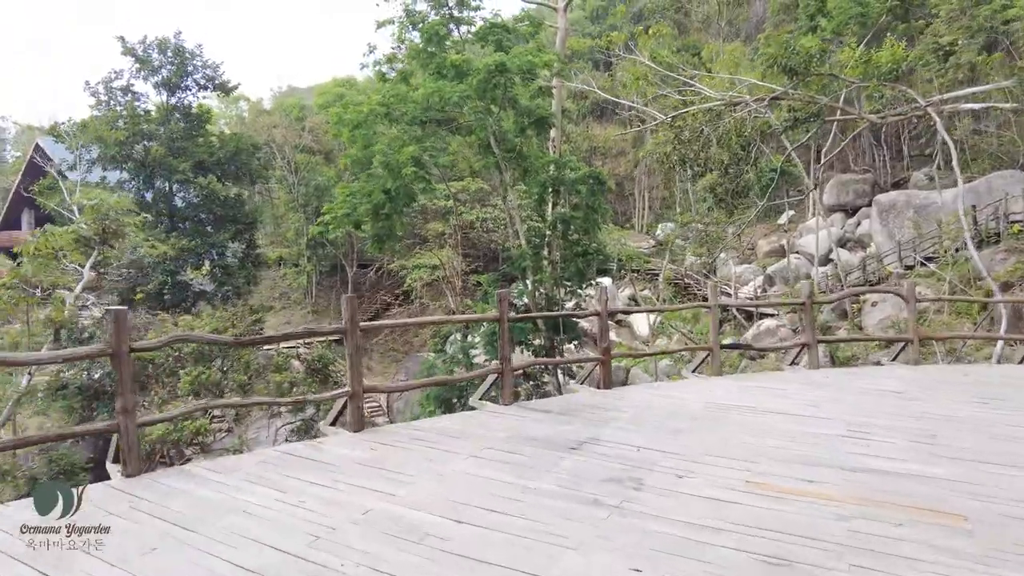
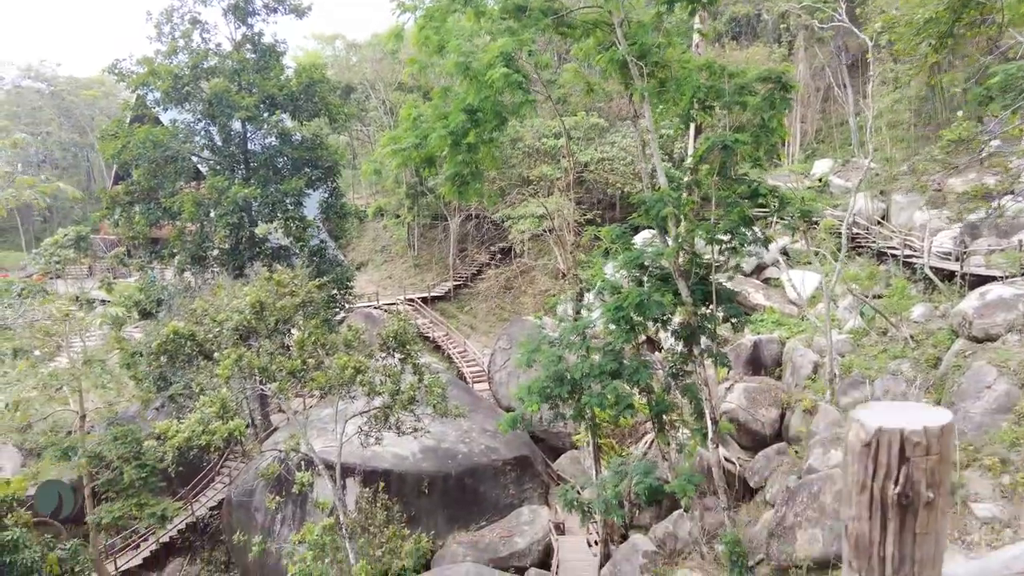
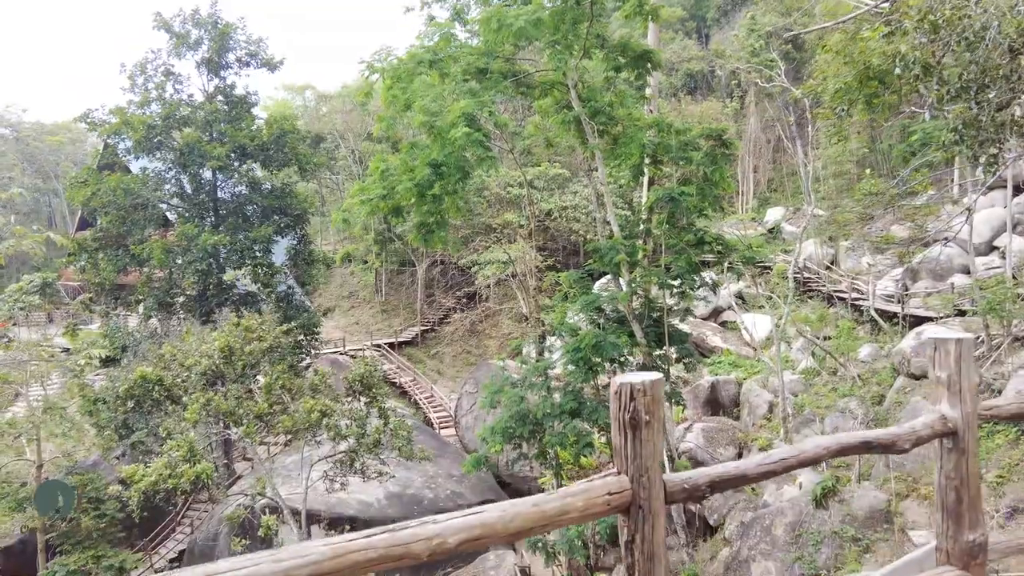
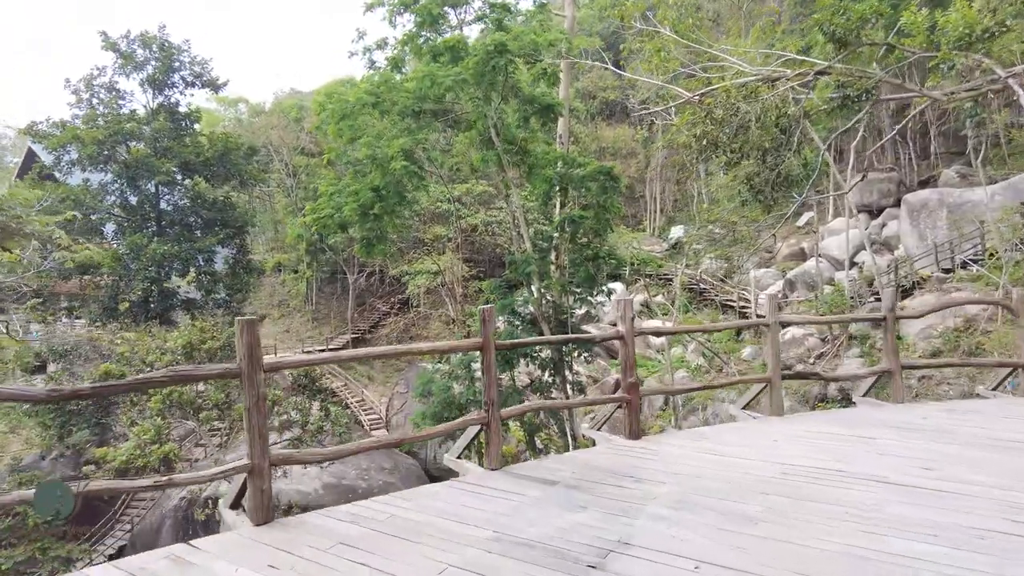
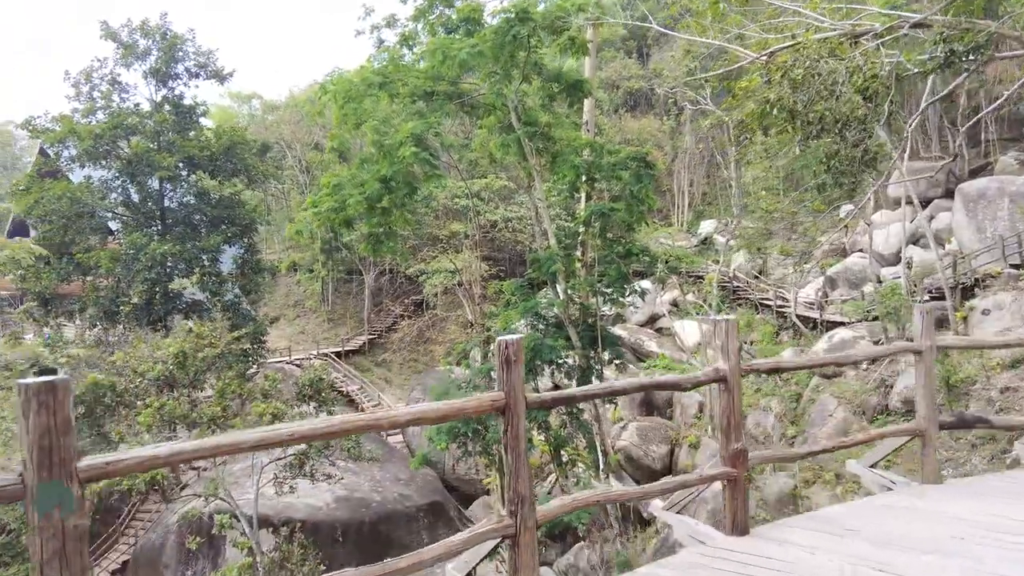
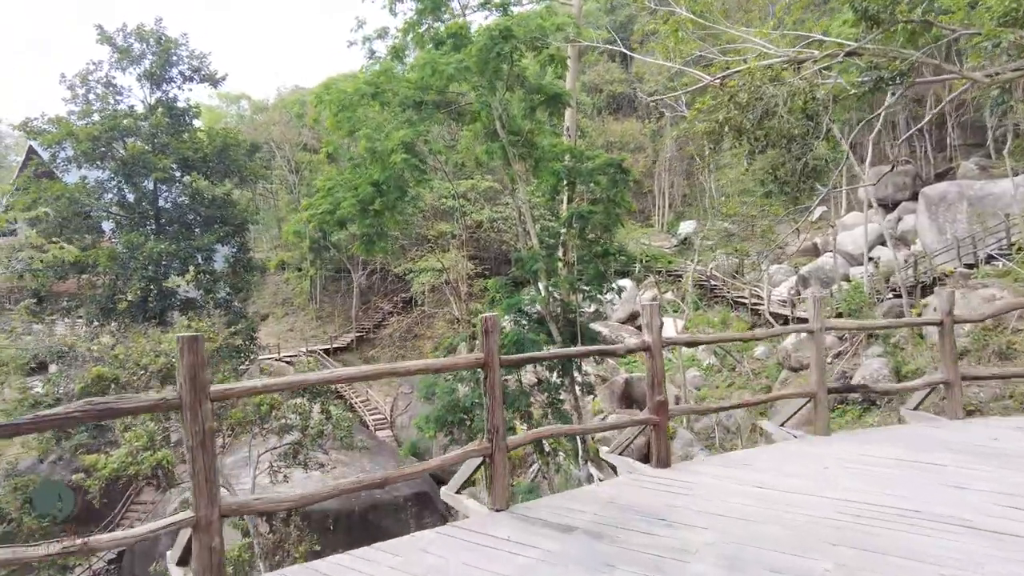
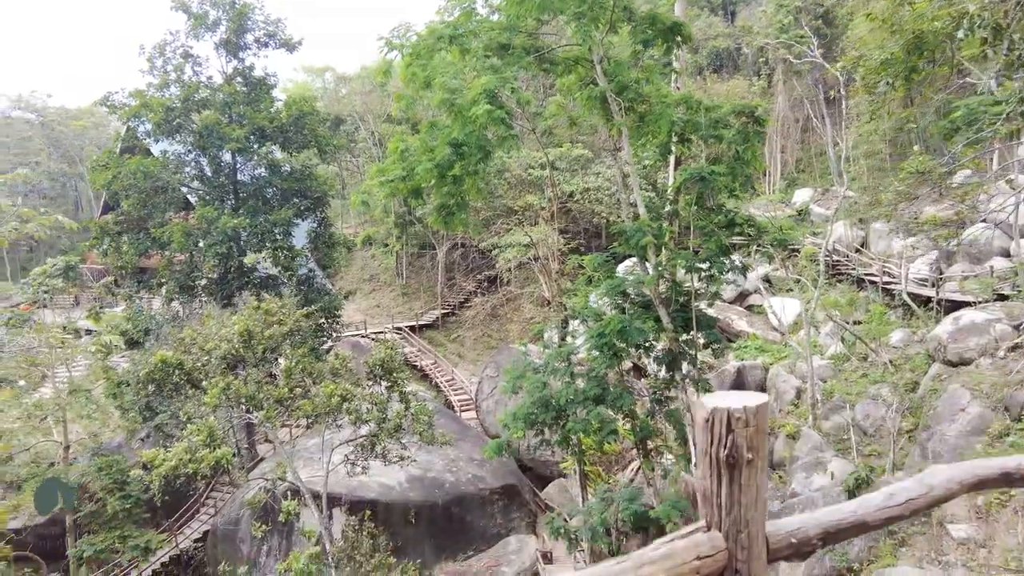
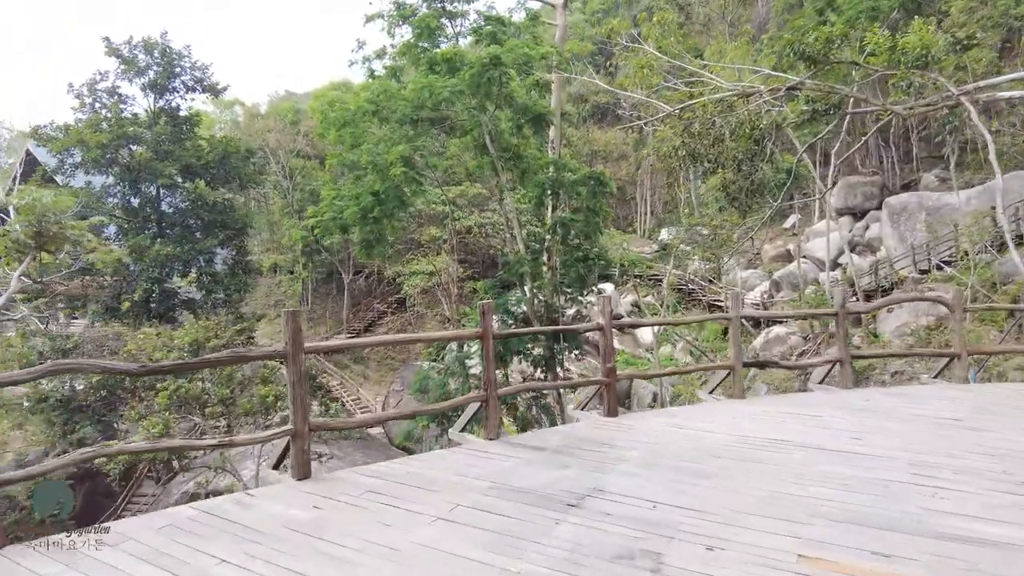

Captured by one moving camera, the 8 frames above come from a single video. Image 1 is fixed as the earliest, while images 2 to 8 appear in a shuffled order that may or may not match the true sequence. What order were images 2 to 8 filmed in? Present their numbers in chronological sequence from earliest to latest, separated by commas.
8, 4, 6, 5, 3, 7, 2
